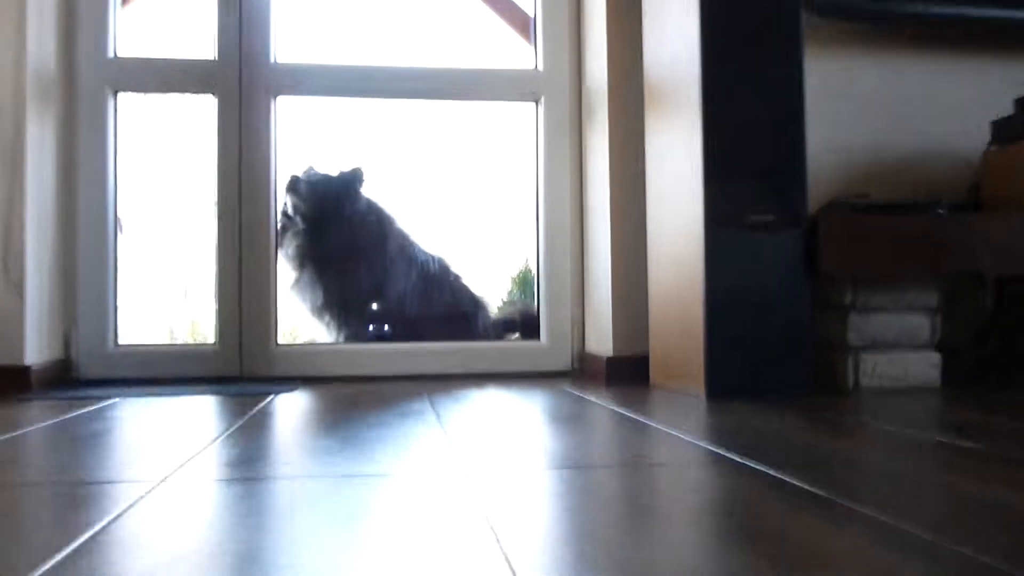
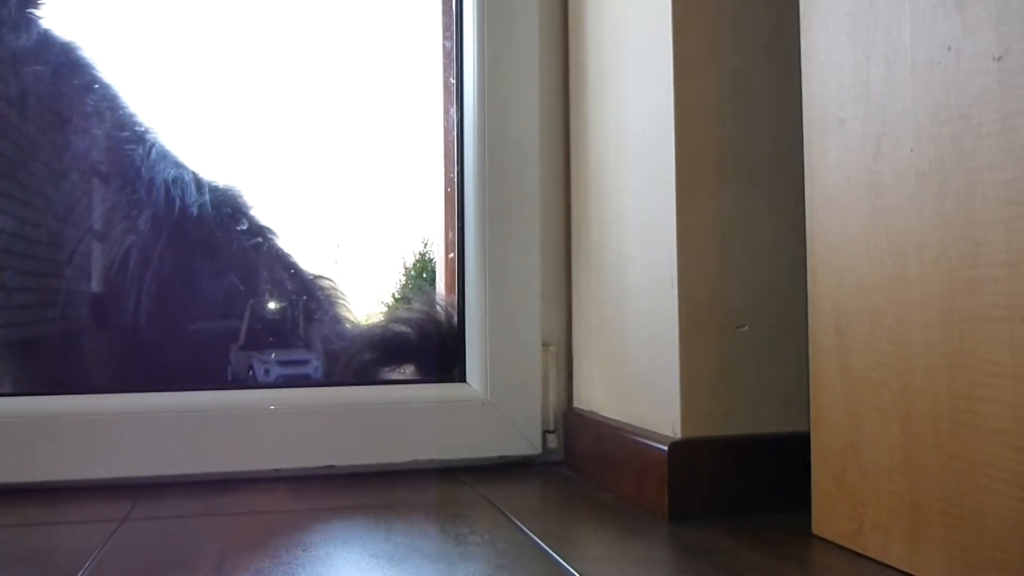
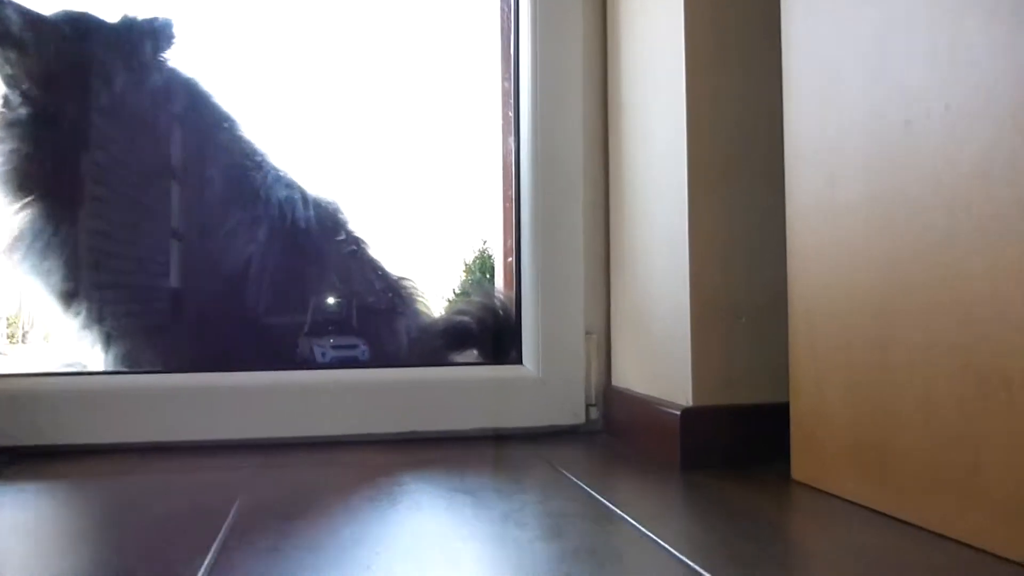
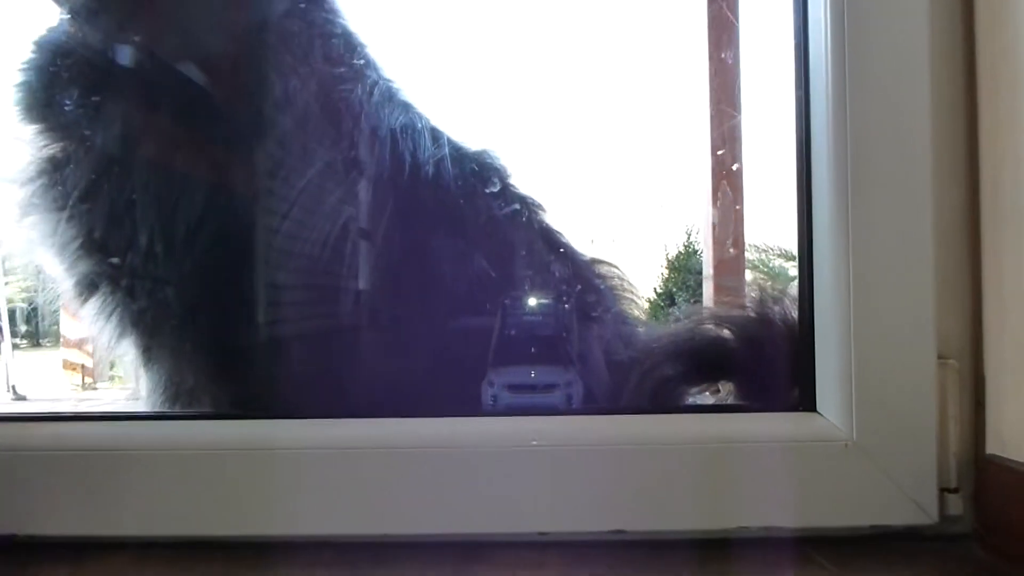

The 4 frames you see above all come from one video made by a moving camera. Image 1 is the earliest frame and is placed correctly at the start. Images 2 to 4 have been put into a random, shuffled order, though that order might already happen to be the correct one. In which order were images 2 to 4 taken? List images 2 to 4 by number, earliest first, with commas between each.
3, 2, 4
